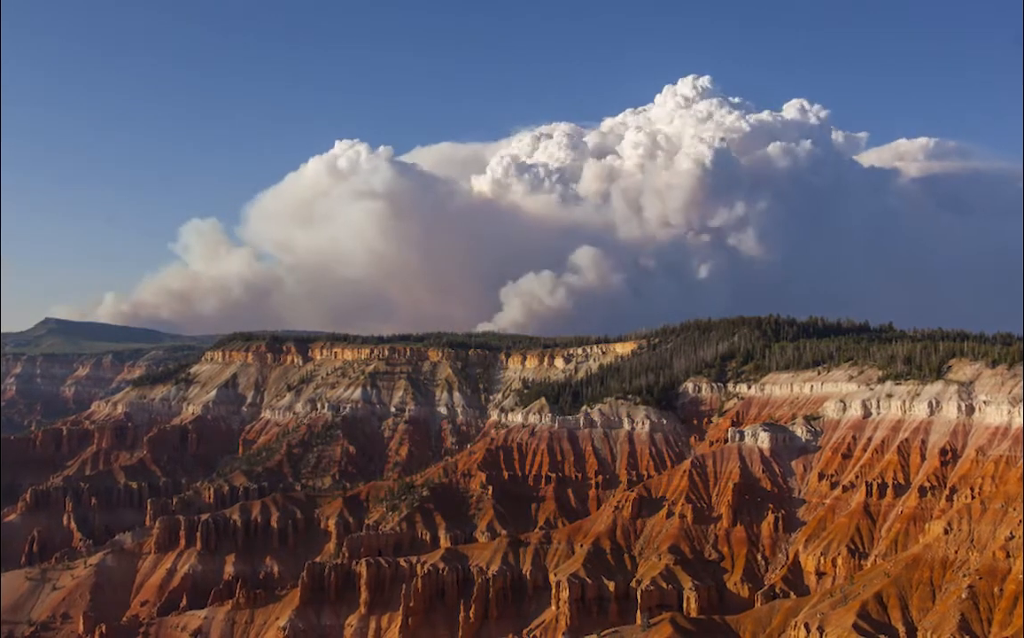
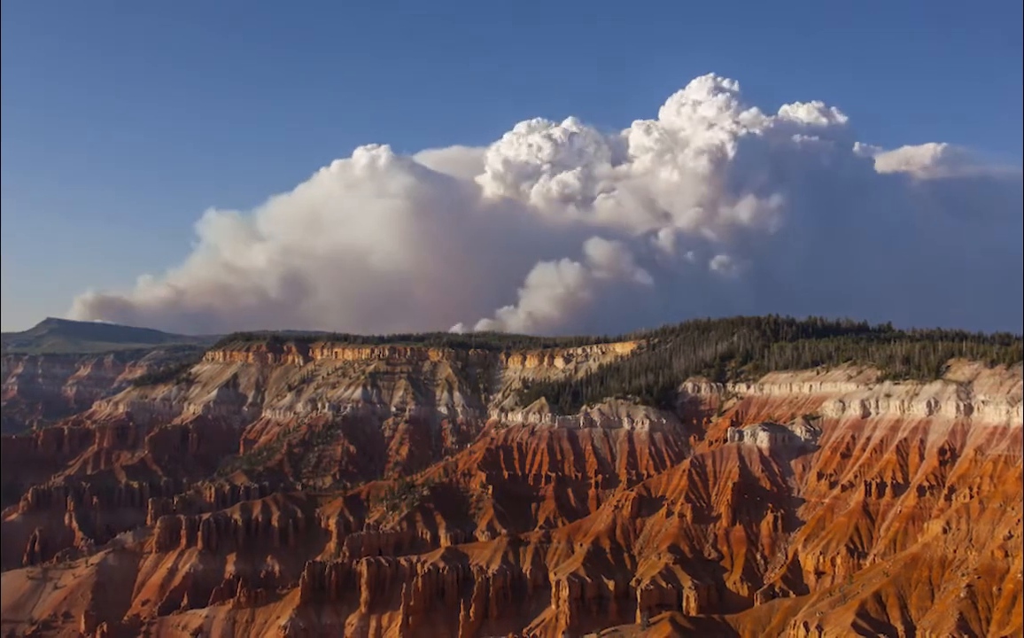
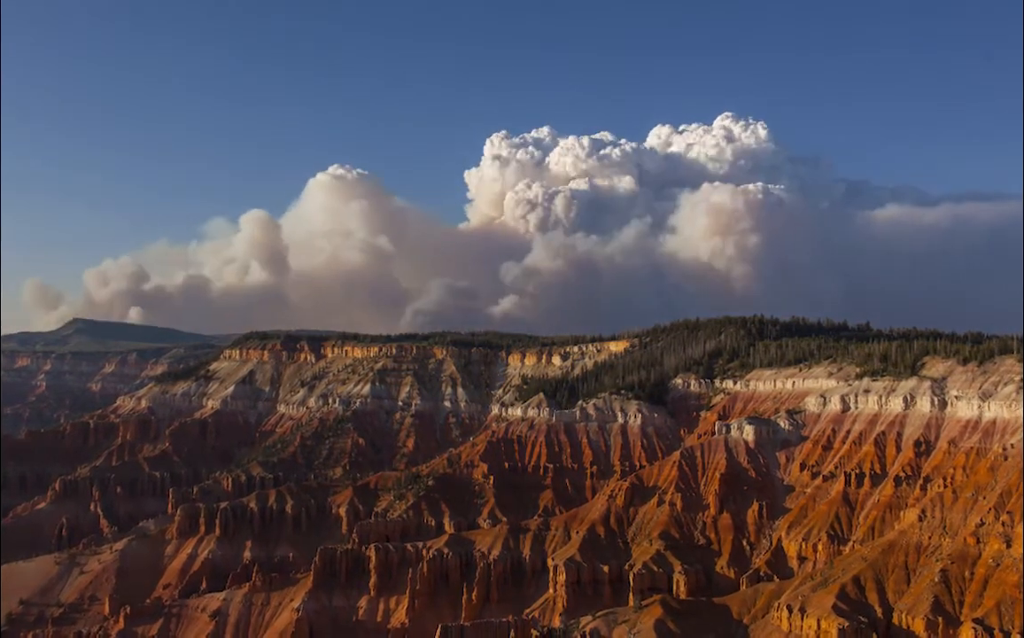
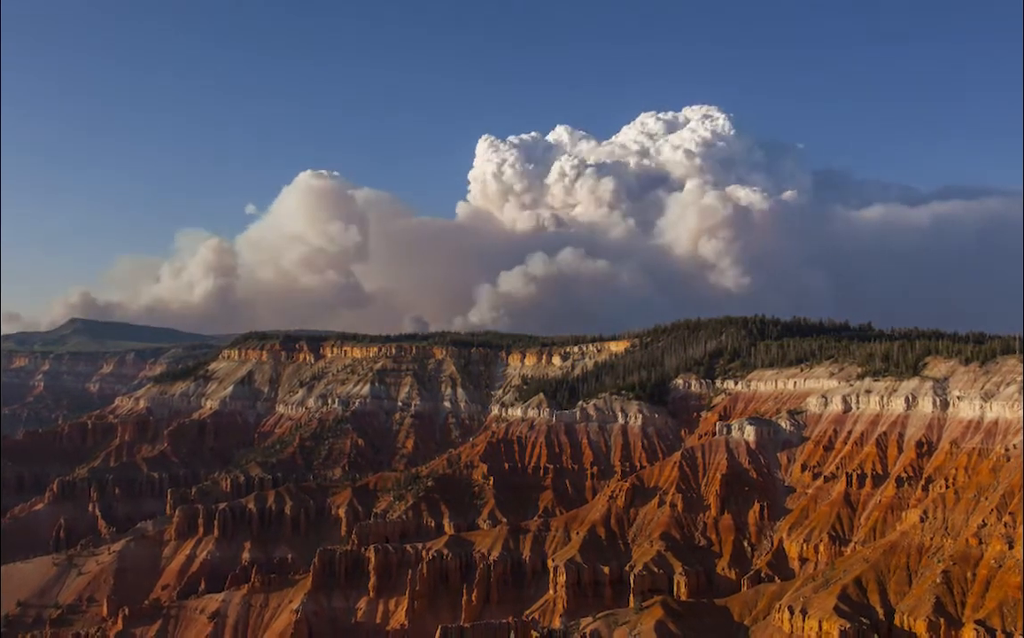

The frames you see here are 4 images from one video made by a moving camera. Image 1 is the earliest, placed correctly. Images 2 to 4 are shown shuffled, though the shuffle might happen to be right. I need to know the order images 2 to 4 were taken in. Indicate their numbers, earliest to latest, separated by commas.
2, 4, 3
